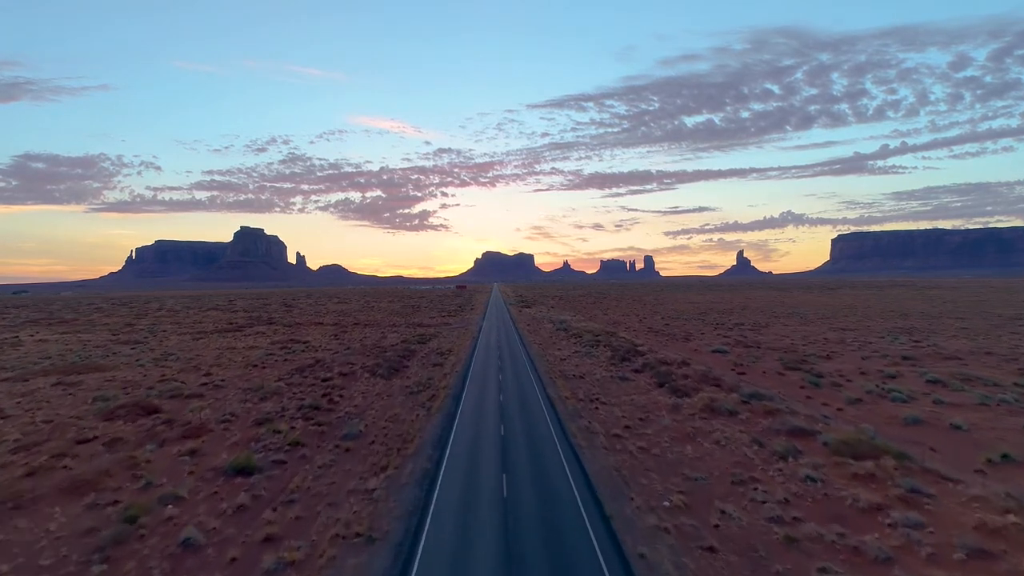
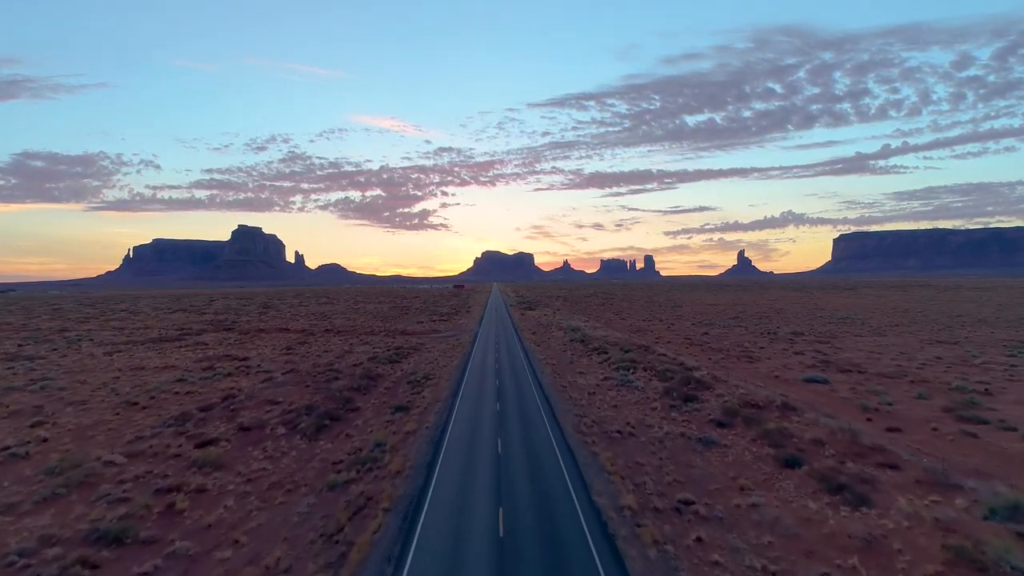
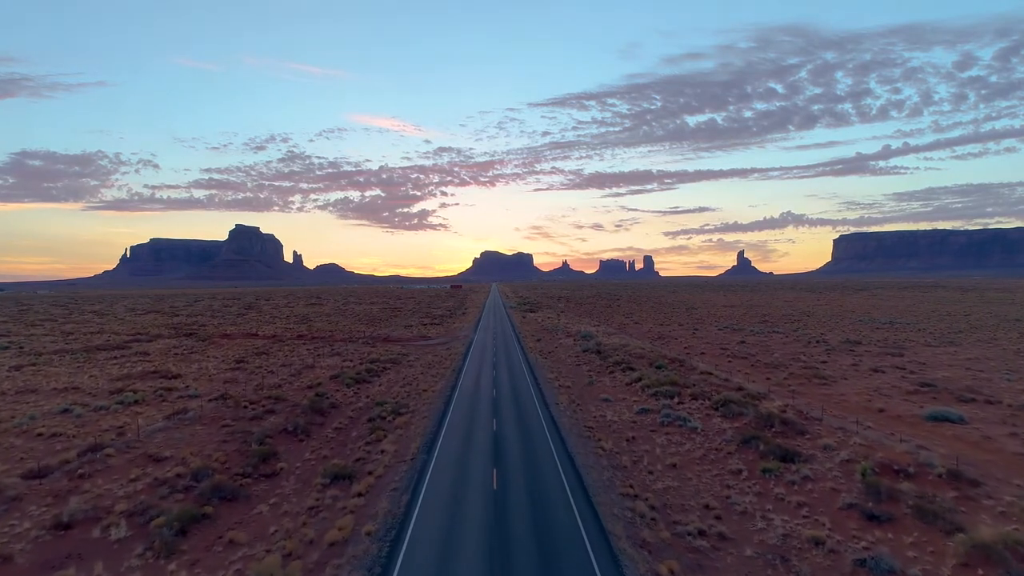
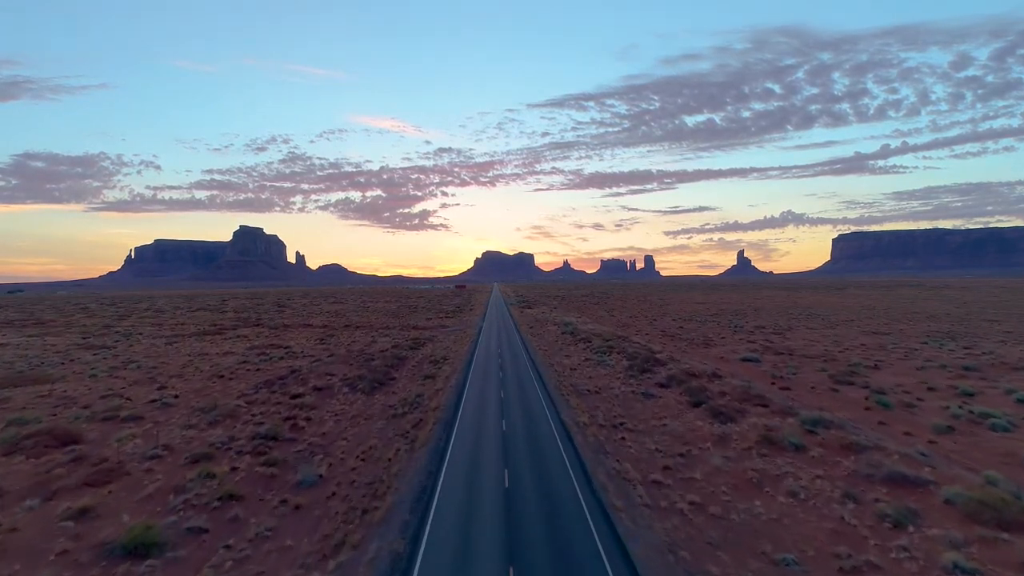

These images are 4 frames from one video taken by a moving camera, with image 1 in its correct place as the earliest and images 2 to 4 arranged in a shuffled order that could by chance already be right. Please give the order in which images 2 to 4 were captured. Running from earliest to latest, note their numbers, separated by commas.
4, 2, 3
